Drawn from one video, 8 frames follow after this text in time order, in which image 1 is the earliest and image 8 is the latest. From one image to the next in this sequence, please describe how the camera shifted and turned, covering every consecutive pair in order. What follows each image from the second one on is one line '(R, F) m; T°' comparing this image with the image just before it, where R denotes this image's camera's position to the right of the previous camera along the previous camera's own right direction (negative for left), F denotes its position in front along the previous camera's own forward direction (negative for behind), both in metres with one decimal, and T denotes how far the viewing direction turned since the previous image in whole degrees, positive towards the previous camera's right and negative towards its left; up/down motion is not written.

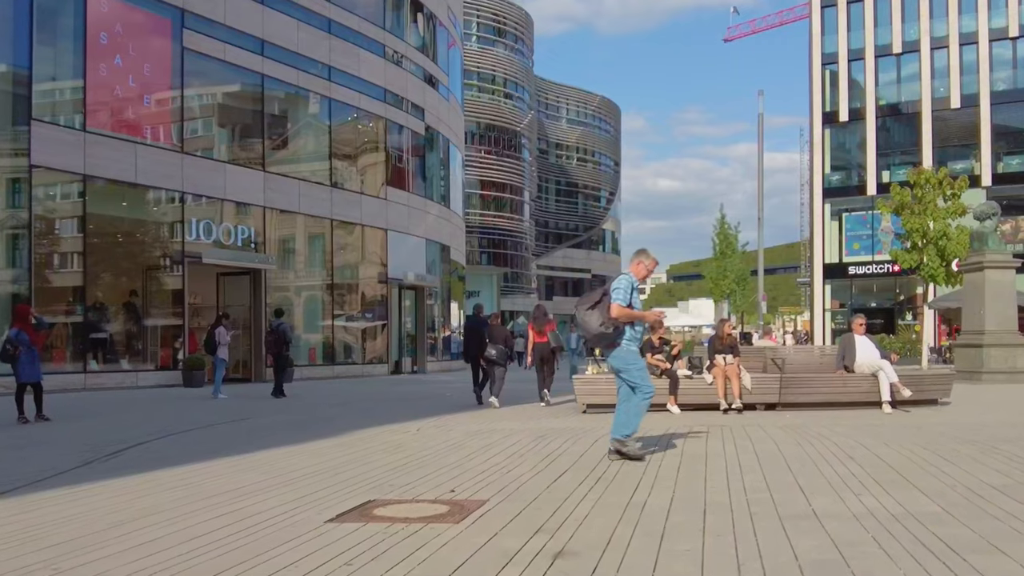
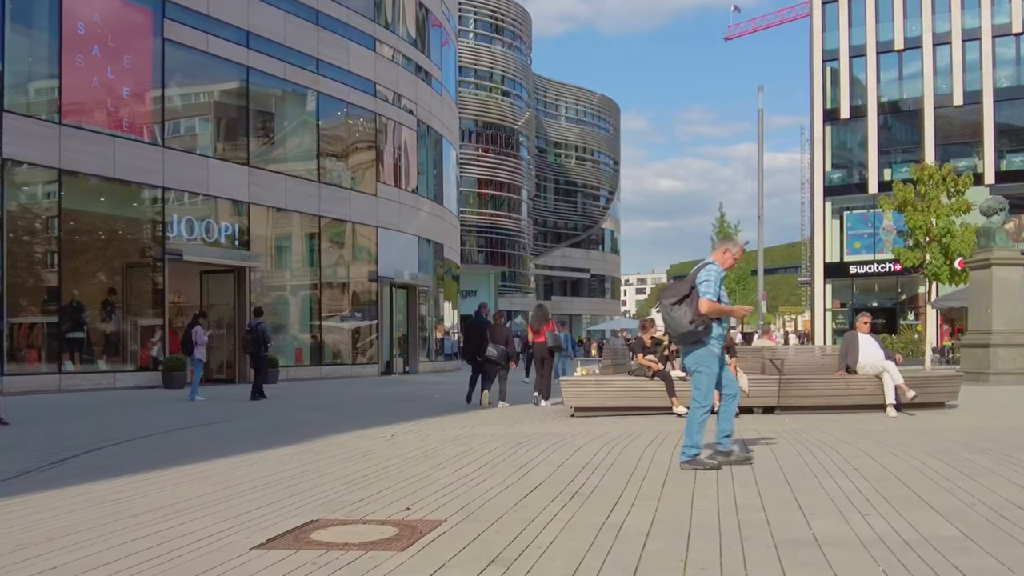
(+0.2, +0.7) m; 0°
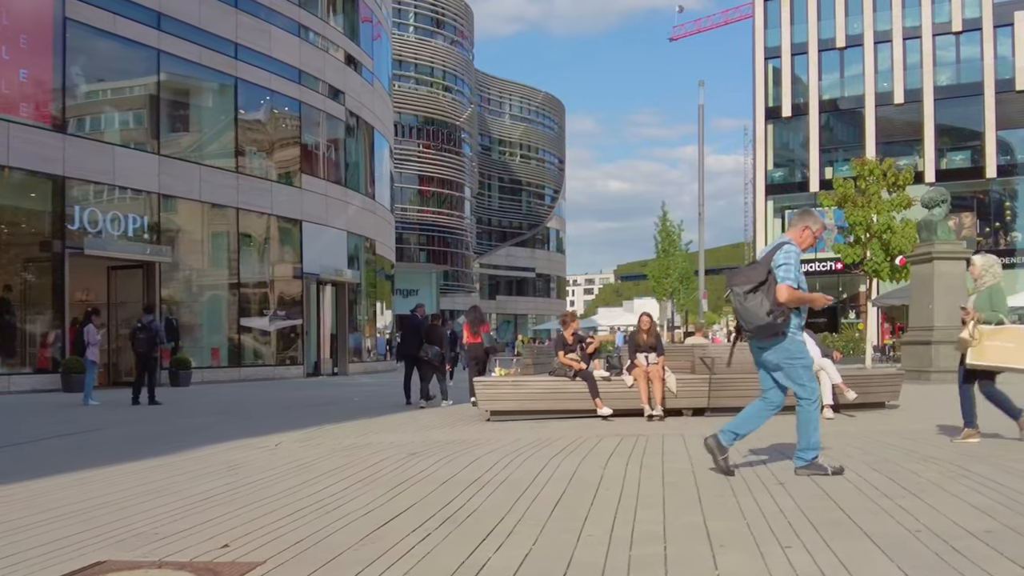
(+0.5, +1.1) m; +3°
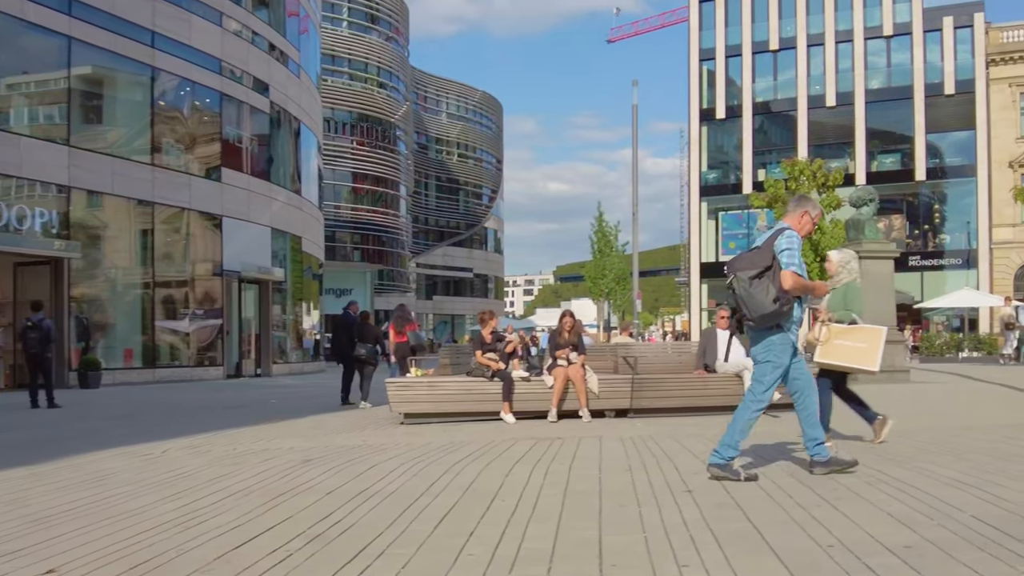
(+0.3, +0.5) m; +3°
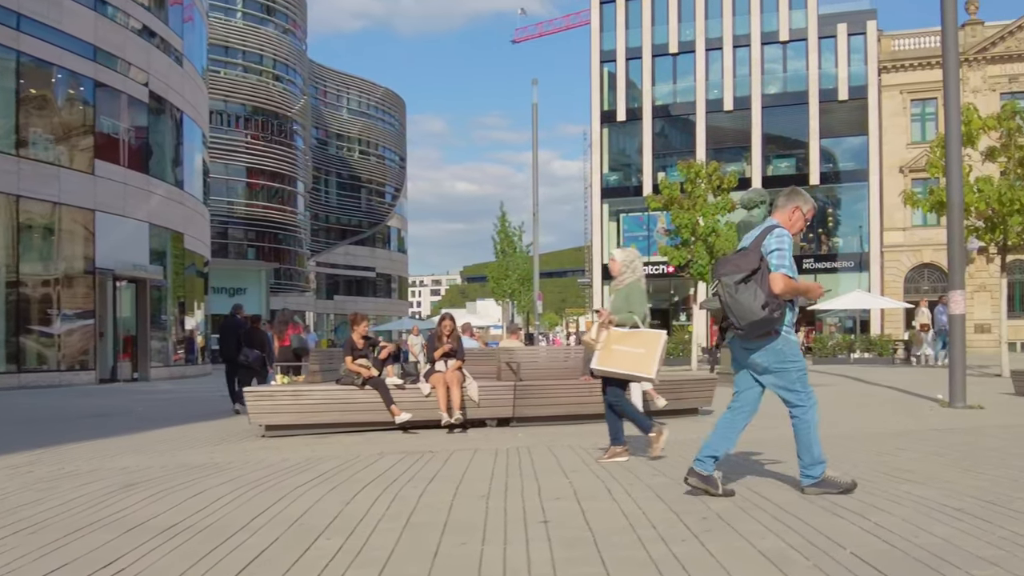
(+0.4, +0.7) m; +5°
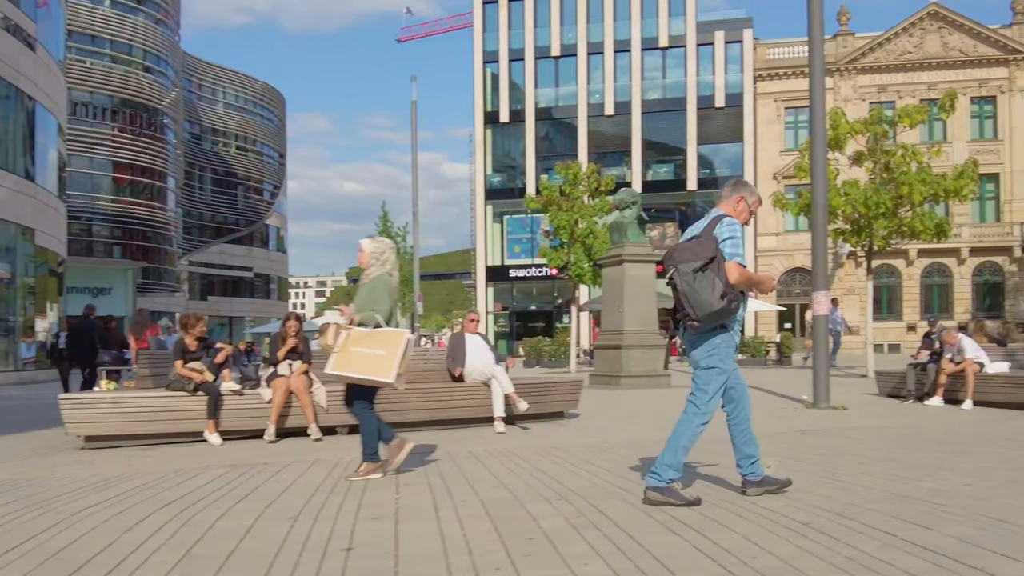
(+0.4, +0.6) m; +6°
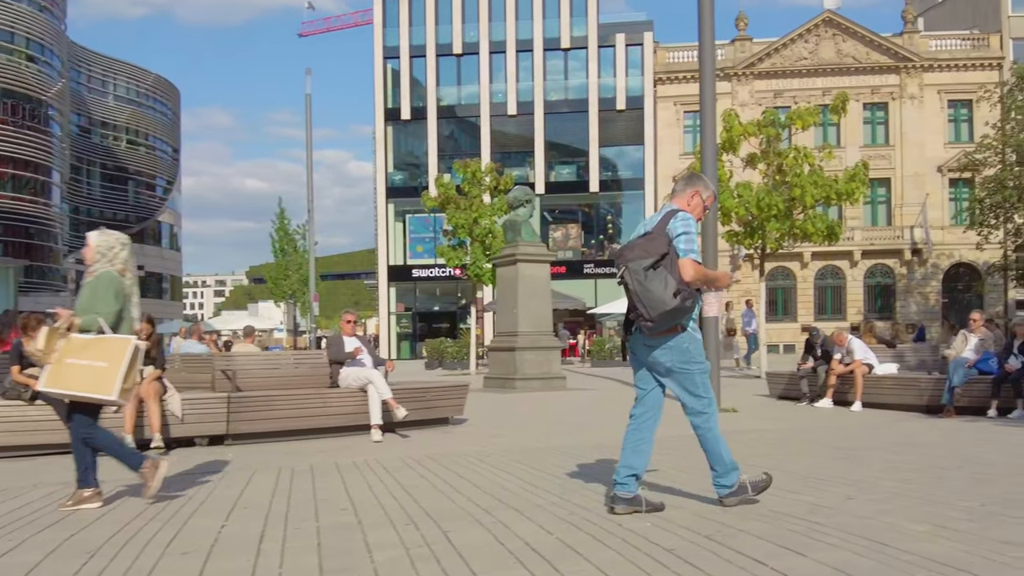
(+0.3, +0.6) m; +5°
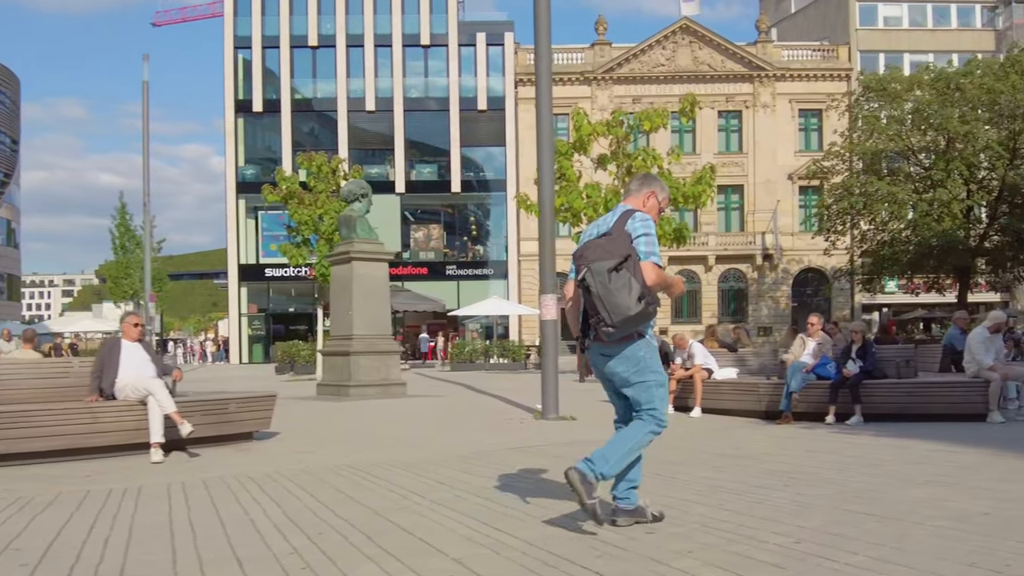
(+0.6, +1.0) m; +7°
